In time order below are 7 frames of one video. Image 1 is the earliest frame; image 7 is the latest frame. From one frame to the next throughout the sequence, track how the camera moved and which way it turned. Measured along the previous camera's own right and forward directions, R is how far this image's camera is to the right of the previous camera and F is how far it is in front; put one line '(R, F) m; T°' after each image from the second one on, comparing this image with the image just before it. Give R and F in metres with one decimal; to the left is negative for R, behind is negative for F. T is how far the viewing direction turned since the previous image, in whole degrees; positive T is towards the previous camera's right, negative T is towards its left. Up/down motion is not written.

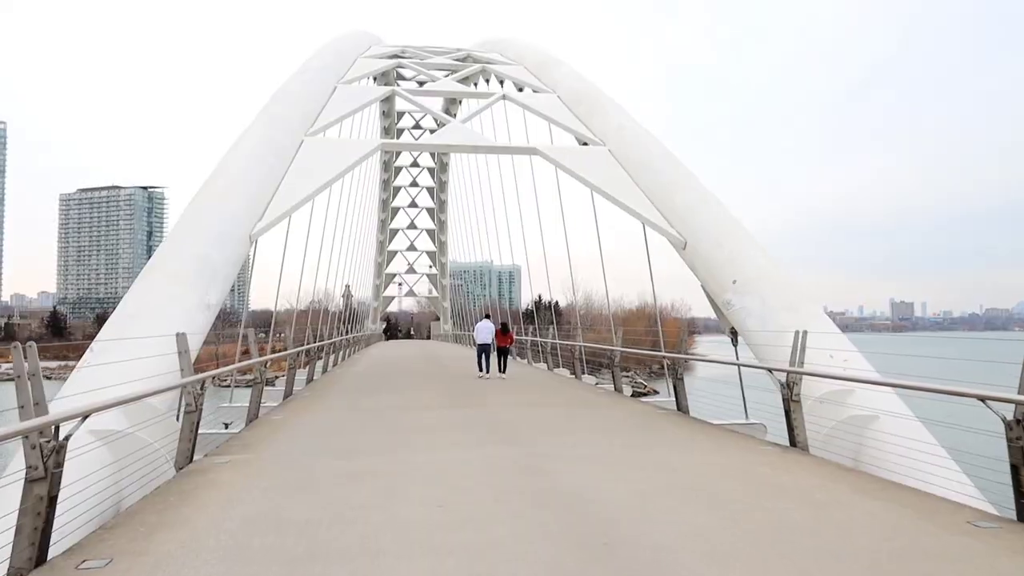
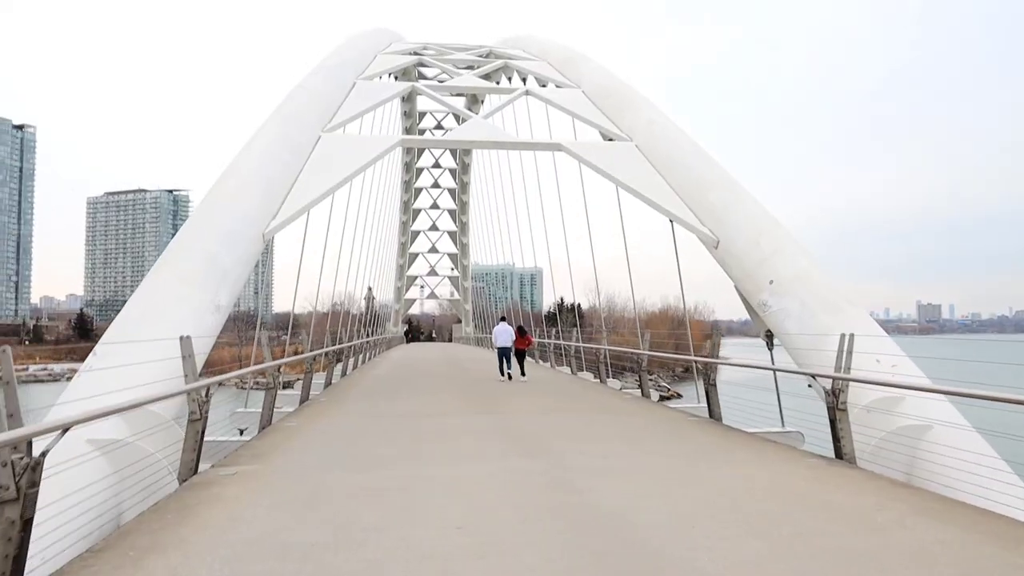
(0.0, +0.4) m; -2°
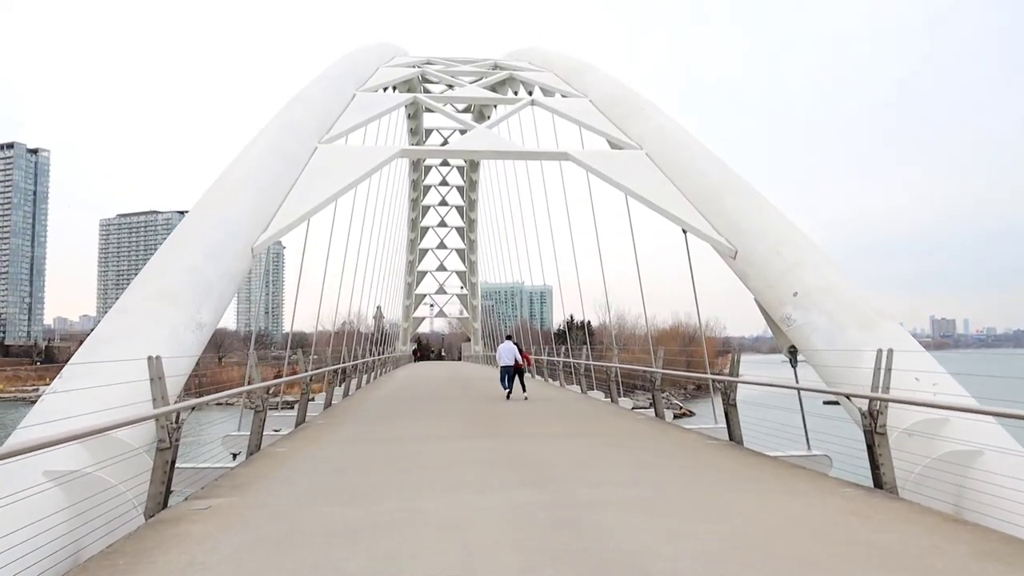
(+0.1, +0.6) m; -1°
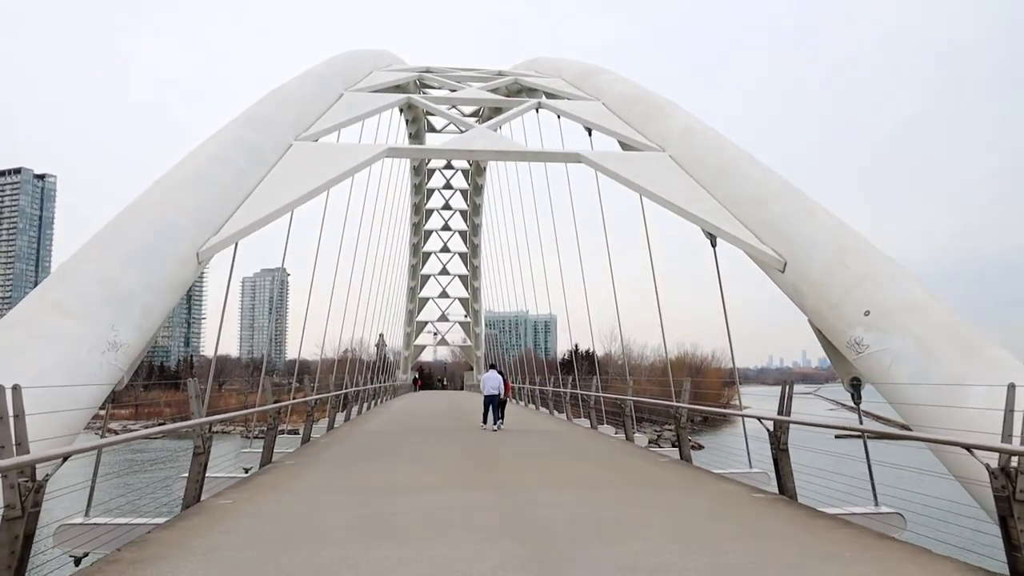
(0.0, +1.6) m; 0°
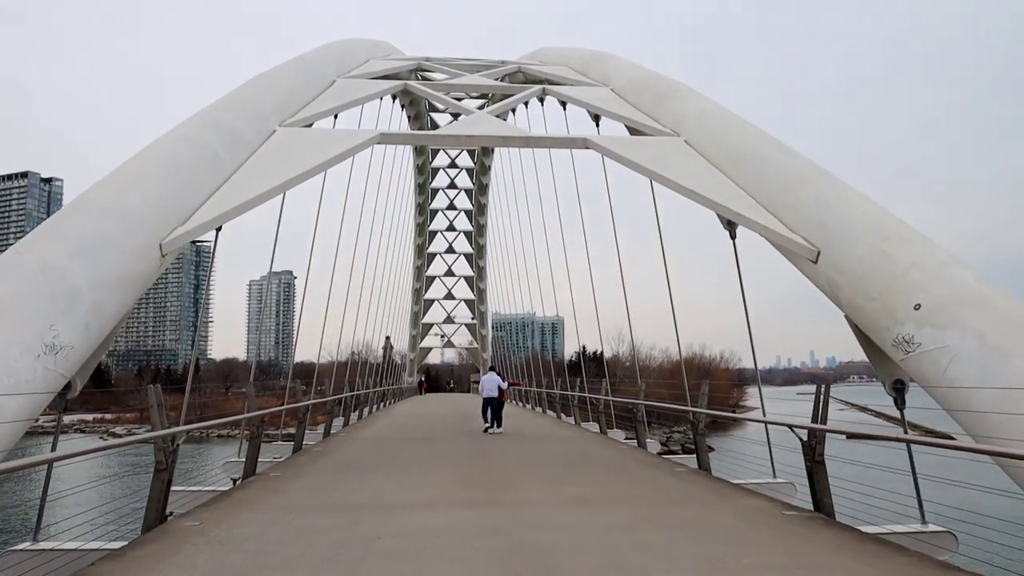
(+0.1, +0.8) m; -1°
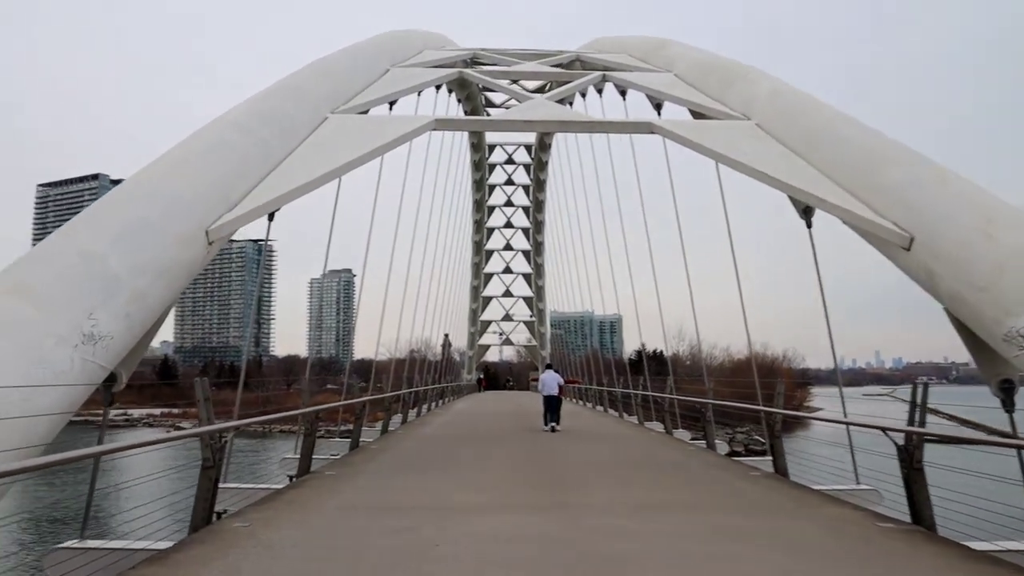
(0.0, +0.4) m; -4°
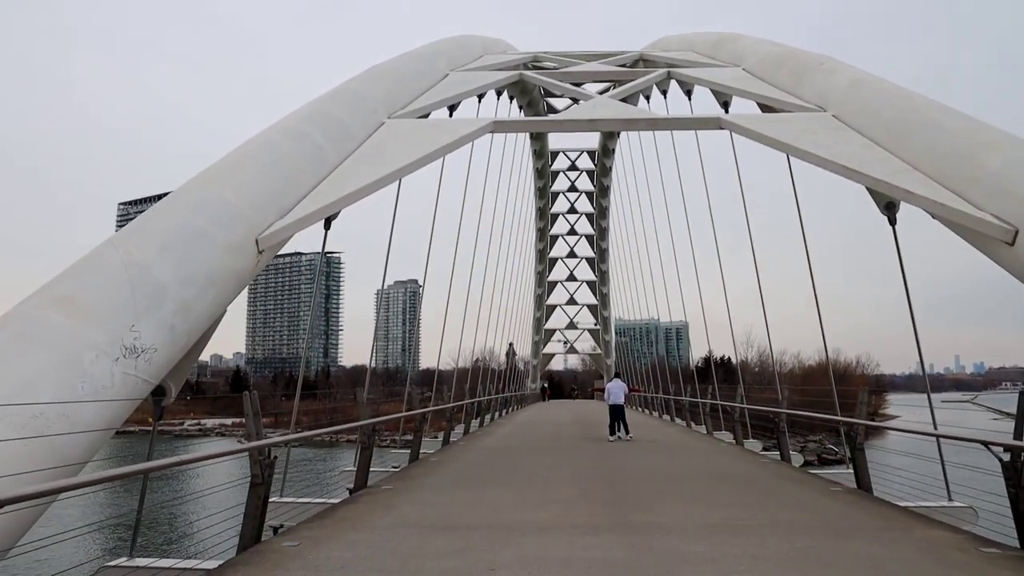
(0.0, +0.4) m; -5°
